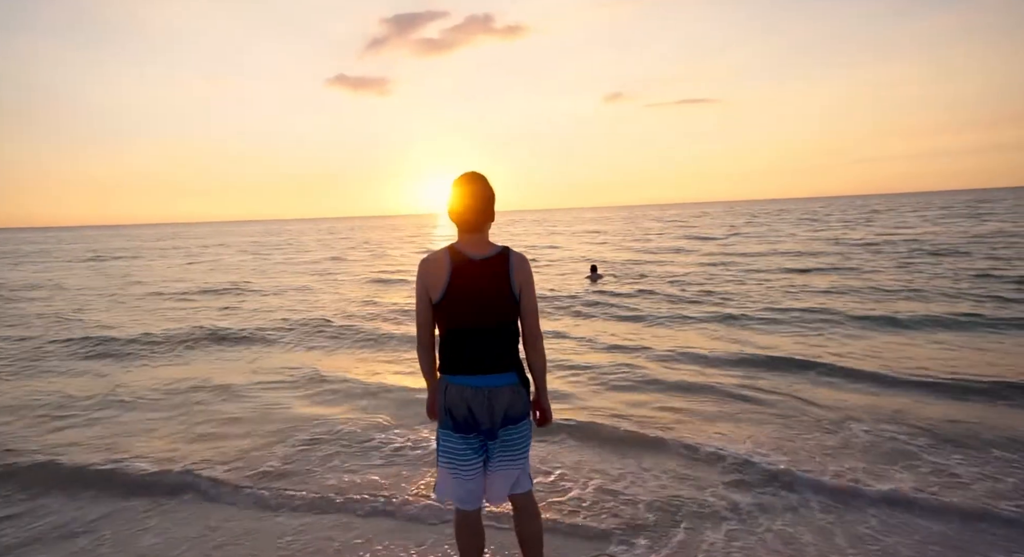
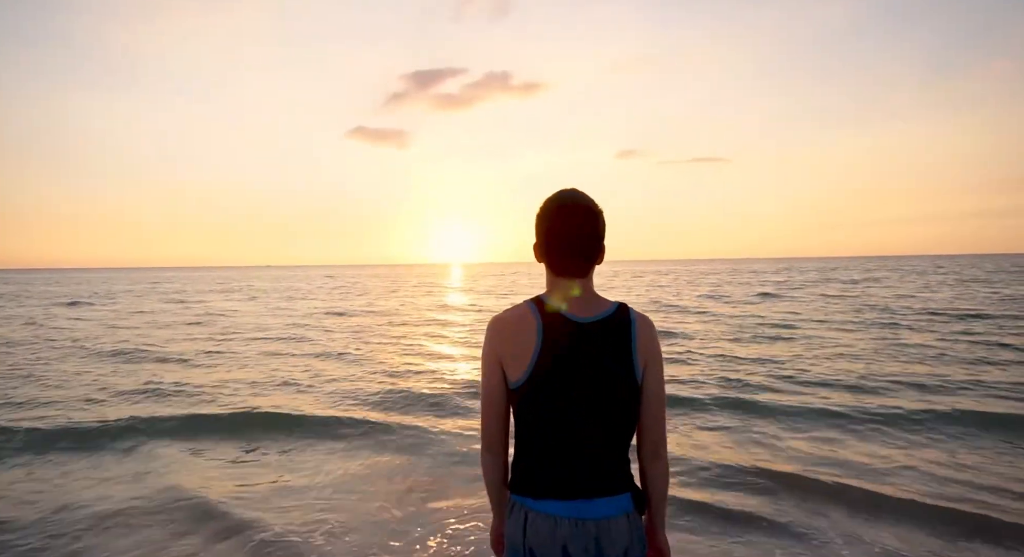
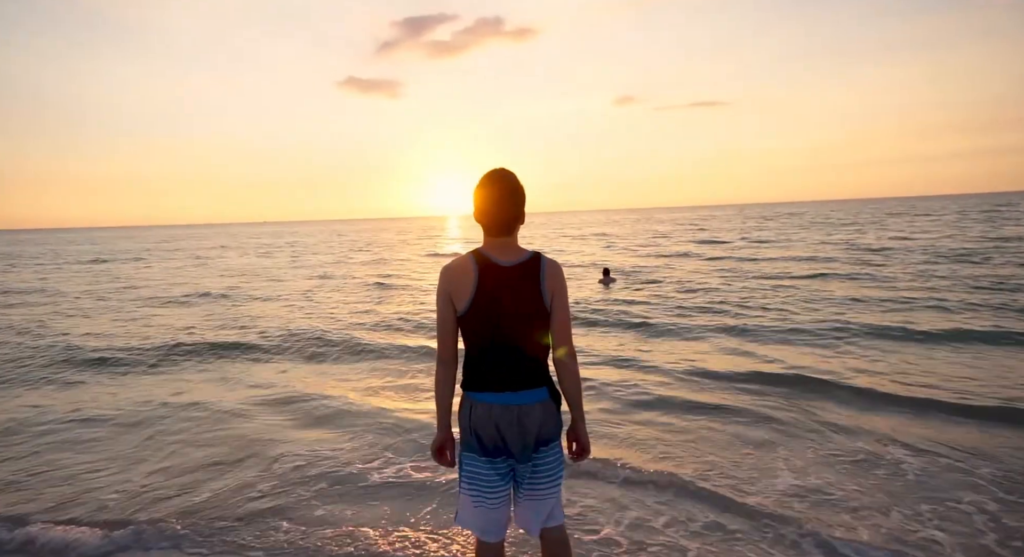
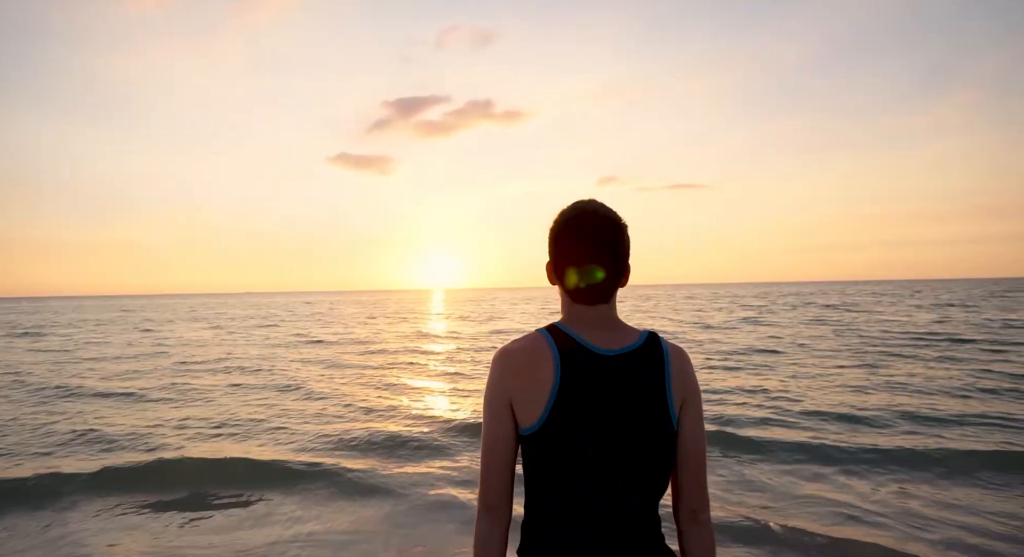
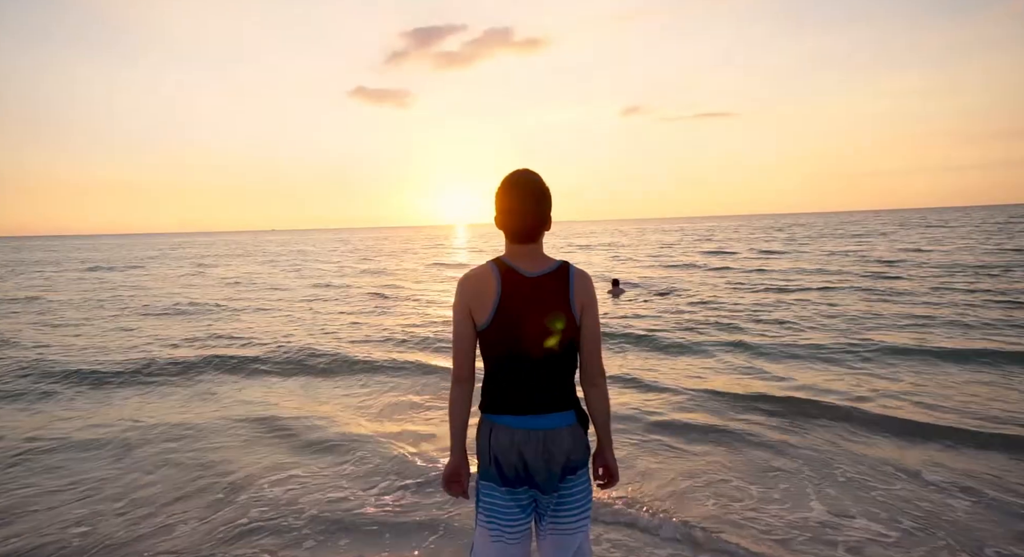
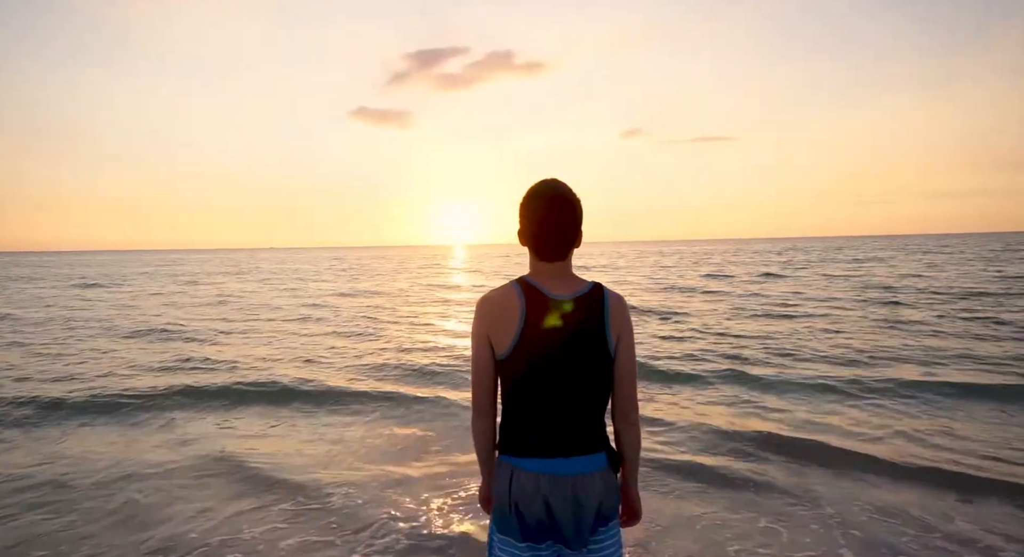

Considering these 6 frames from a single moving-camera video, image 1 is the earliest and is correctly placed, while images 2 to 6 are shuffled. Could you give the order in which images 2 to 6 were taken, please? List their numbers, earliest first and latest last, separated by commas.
3, 5, 6, 2, 4
